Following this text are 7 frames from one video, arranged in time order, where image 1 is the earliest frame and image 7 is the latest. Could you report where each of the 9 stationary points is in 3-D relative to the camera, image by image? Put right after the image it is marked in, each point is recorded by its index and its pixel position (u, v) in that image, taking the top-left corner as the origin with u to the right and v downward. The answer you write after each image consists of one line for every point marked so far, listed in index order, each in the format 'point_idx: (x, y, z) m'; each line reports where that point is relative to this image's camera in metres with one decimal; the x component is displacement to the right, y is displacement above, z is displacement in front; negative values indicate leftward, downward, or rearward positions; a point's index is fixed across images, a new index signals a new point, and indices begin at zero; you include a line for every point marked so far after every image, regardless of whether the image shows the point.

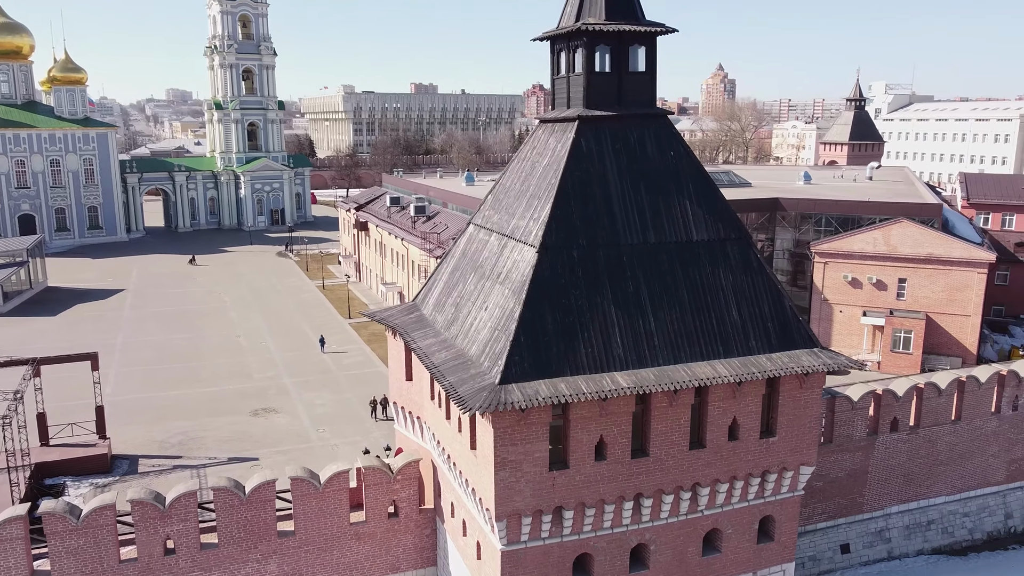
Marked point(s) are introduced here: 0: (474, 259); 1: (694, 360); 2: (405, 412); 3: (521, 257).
0: (-0.6, +0.5, +12.9) m
1: (+2.6, -1.0, +11.2) m
2: (-1.9, -2.3, +14.6) m
3: (+0.1, +0.4, +11.4) m
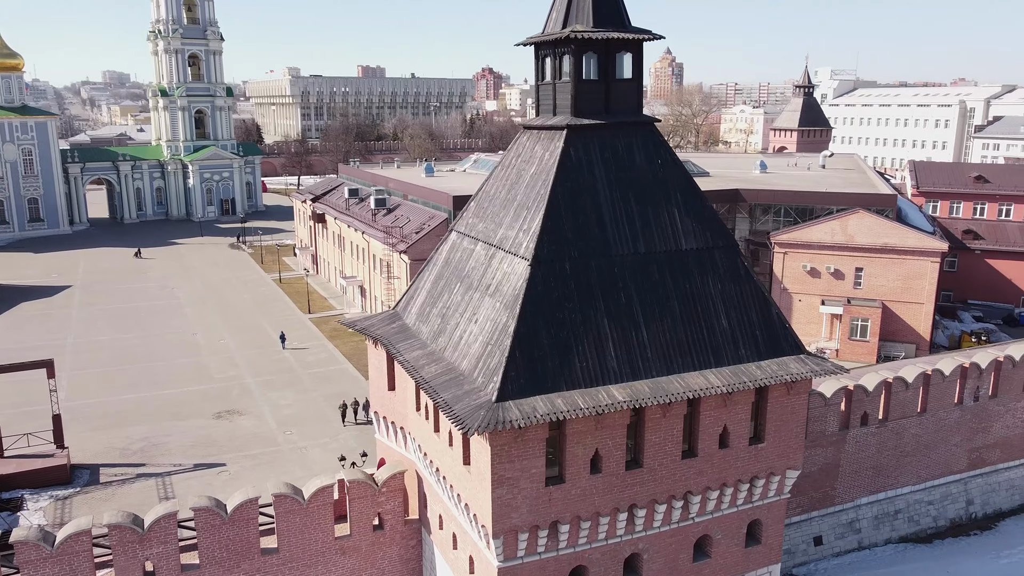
0: (-0.8, +0.3, +12.7) m
1: (+2.5, -1.2, +11.2) m
2: (-2.2, -2.4, +14.4) m
3: (0.0, +0.3, +11.2) m
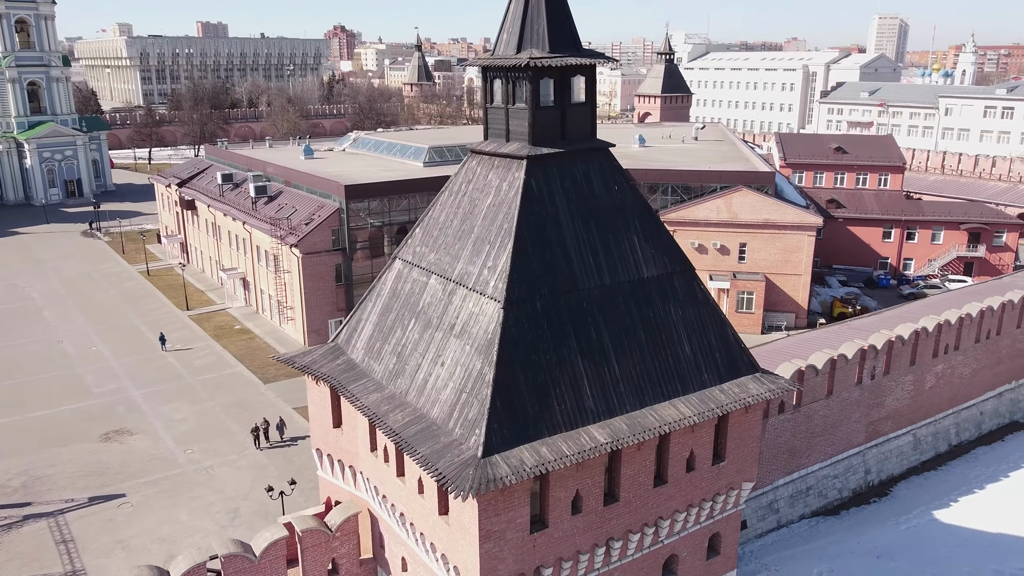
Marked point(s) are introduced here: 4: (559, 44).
0: (-1.5, -0.2, +12.1) m
1: (+2.1, -1.6, +11.2) m
2: (-3.0, -2.9, +13.6) m
3: (-0.4, -0.3, +10.8) m
4: (+0.7, +3.4, +11.3) m
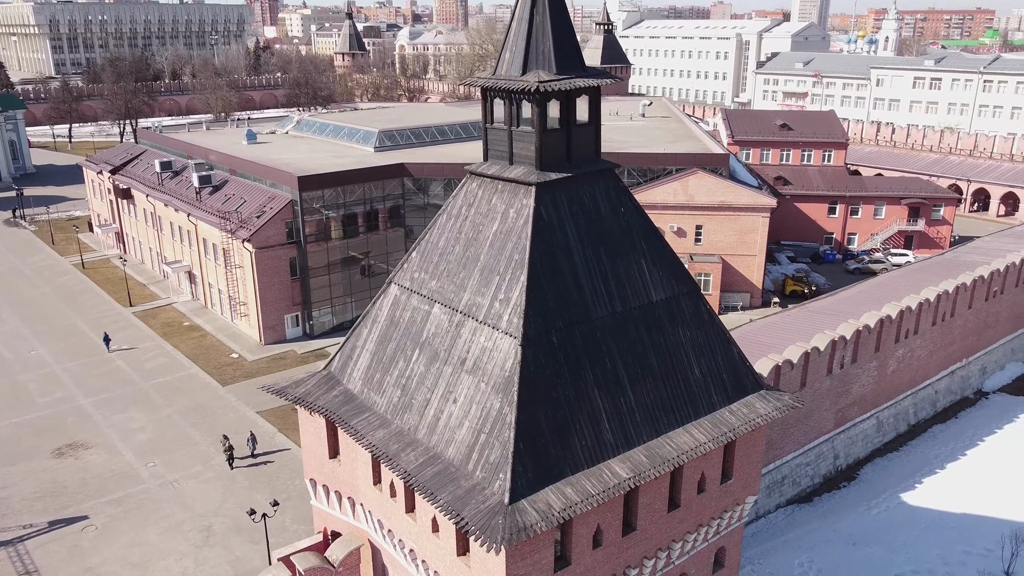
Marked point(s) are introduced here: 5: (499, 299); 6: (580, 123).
0: (-1.4, -0.6, +11.7) m
1: (+2.2, -2.0, +11.1) m
2: (-3.0, -3.3, +13.2) m
3: (-0.2, -0.7, +10.4) m
4: (+0.7, +3.0, +10.9) m
5: (-0.2, -0.2, +10.6) m
6: (+1.0, +2.3, +11.3) m
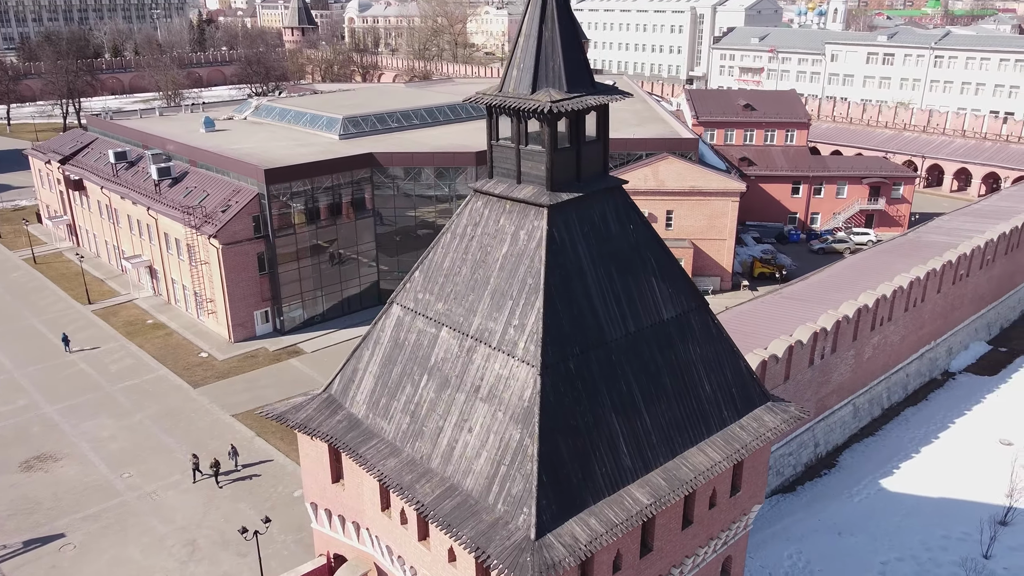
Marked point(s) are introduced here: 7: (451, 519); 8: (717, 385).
0: (-1.3, -1.0, +11.4) m
1: (+2.4, -2.2, +11.1) m
2: (-2.9, -3.6, +12.9) m
3: (0.0, -1.1, +10.2) m
4: (+0.8, +2.7, +10.6) m
5: (0.0, -0.5, +10.4) m
6: (+1.1, +2.0, +11.0) m
7: (-0.7, -2.8, +9.8) m
8: (+3.0, -1.4, +11.8) m
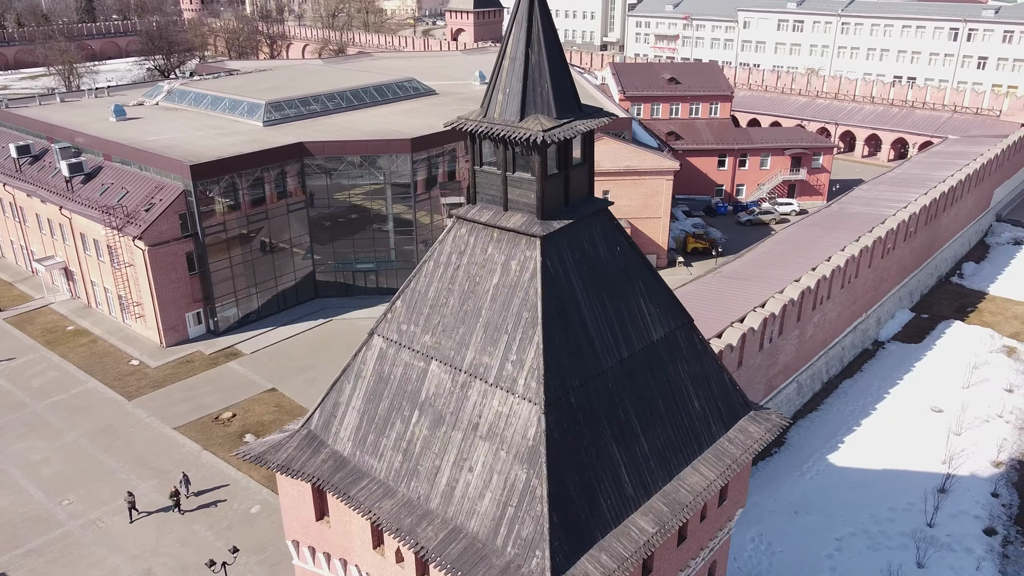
0: (-1.4, -1.4, +11.0) m
1: (+2.4, -2.5, +11.2) m
2: (-3.1, -4.1, +12.5) m
3: (0.0, -1.5, +10.0) m
4: (+0.6, +2.3, +10.3) m
5: (0.0, -0.9, +10.1) m
6: (+0.9, +1.7, +10.8) m
7: (-0.6, -3.3, +9.6) m
8: (+2.8, -1.7, +11.9) m
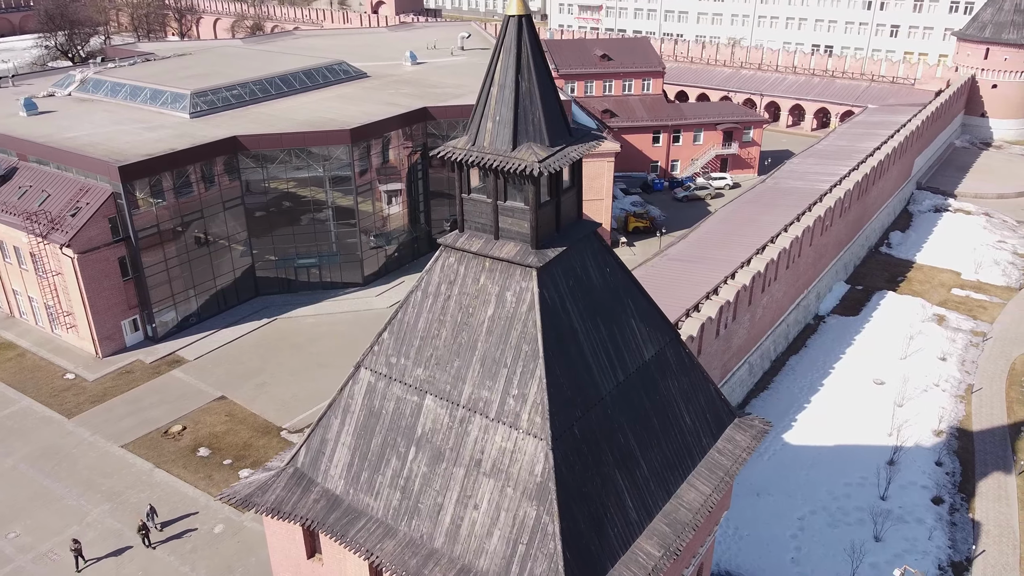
0: (-1.4, -1.9, +10.7) m
1: (+2.3, -2.8, +11.3) m
2: (-3.1, -4.5, +12.1) m
3: (0.0, -1.9, +9.8) m
4: (+0.5, +1.9, +10.0) m
5: (0.0, -1.3, +9.9) m
6: (+0.7, +1.3, +10.6) m
7: (-0.4, -3.8, +9.5) m
8: (+2.7, -1.9, +12.0) m
